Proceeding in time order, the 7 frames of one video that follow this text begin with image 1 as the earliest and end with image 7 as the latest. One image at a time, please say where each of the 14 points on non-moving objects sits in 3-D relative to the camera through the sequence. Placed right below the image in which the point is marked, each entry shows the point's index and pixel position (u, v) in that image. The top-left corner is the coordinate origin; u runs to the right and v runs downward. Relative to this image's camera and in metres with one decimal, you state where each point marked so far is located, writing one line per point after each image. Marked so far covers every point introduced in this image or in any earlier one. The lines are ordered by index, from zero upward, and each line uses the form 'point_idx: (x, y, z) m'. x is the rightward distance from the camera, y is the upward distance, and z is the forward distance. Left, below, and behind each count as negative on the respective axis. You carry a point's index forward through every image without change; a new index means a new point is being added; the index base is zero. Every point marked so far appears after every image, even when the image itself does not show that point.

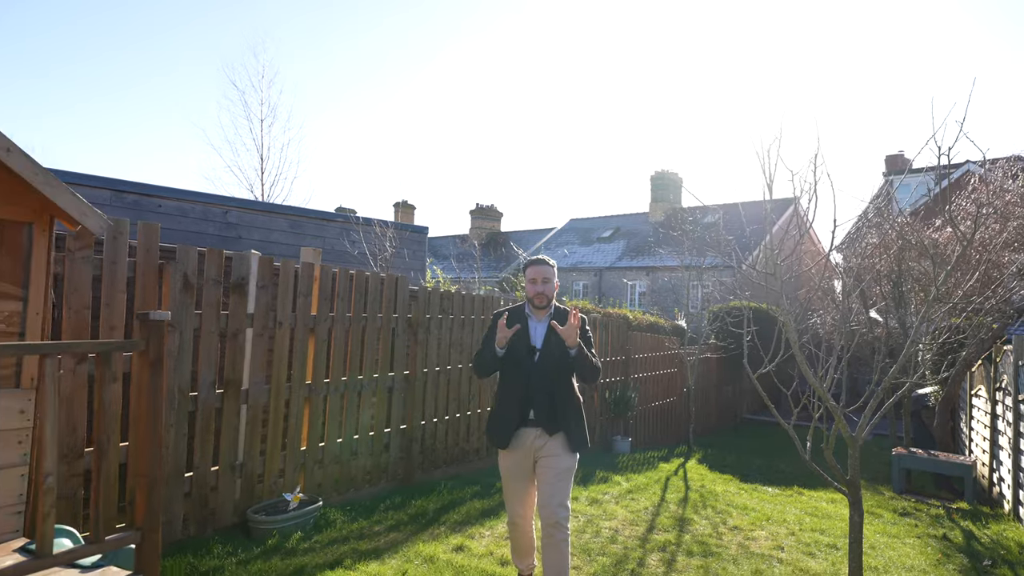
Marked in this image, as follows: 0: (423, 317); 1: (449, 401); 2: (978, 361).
0: (-1.1, -0.3, +6.6) m
1: (-0.8, -1.5, +7.0) m
2: (+8.1, -1.2, +9.2) m
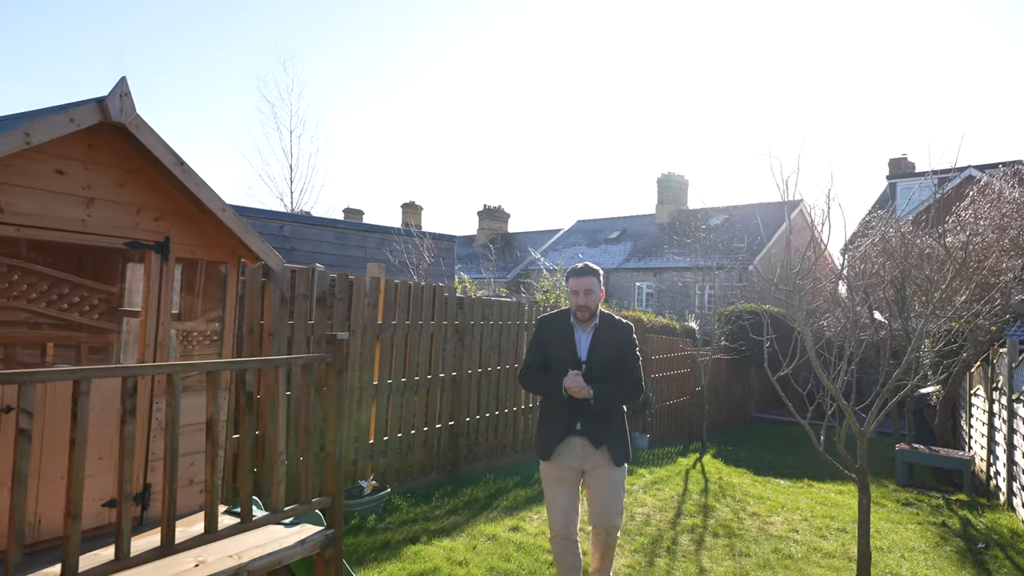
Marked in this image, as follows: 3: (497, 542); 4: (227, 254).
0: (-0.6, -0.5, +7.2) m
1: (-0.3, -1.6, +7.7) m
2: (+8.6, -1.4, +9.8) m
3: (-0.1, -2.4, +5.0) m
4: (-1.6, +0.2, +3.1) m
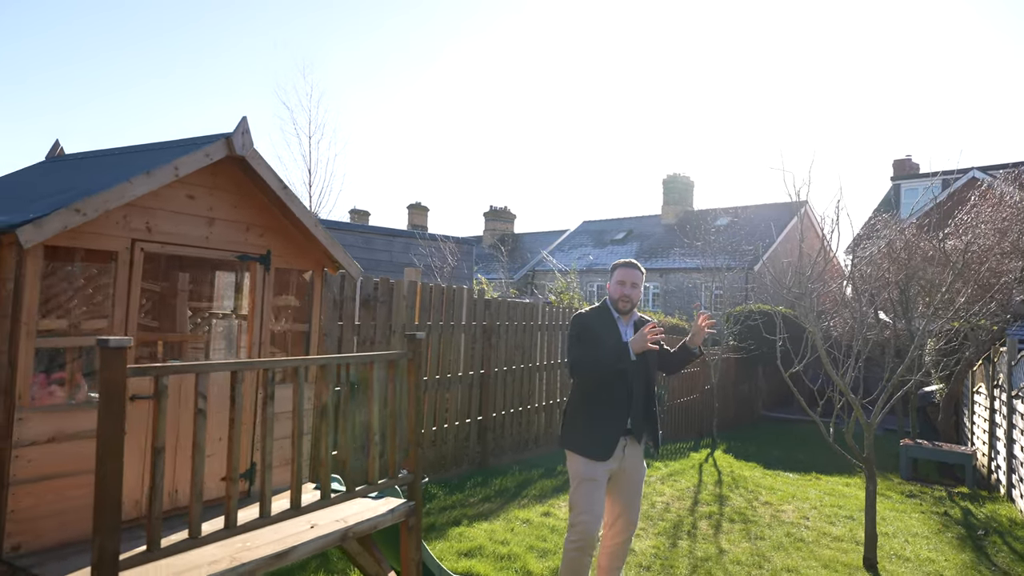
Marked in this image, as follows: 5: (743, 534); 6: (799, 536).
0: (-0.3, -0.5, +7.7) m
1: (0.0, -1.6, +8.1) m
2: (+9.0, -1.4, +10.2) m
3: (+0.2, -2.4, +5.4) m
4: (-1.3, +0.2, +3.5) m
5: (+2.5, -2.6, +5.7) m
6: (+3.1, -2.7, +5.7) m
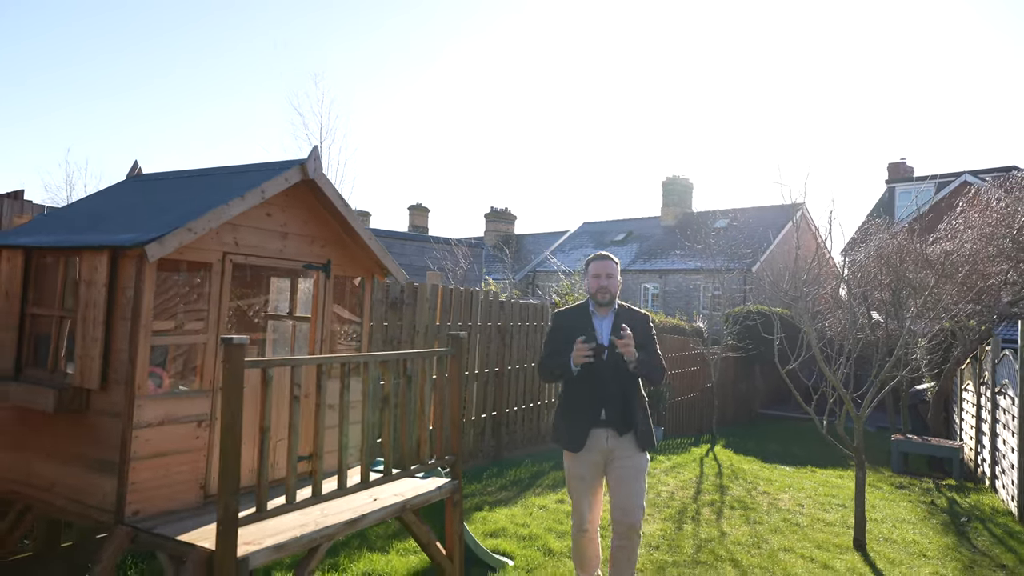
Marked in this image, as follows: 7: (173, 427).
0: (-0.1, -0.5, +8.1) m
1: (+0.2, -1.7, +8.5) m
2: (+9.1, -1.4, +10.7) m
3: (+0.4, -2.4, +5.8) m
4: (-1.1, +0.1, +4.0) m
5: (+2.7, -2.7, +6.2) m
6: (+3.3, -2.7, +6.2) m
7: (-1.8, -0.8, +2.9) m
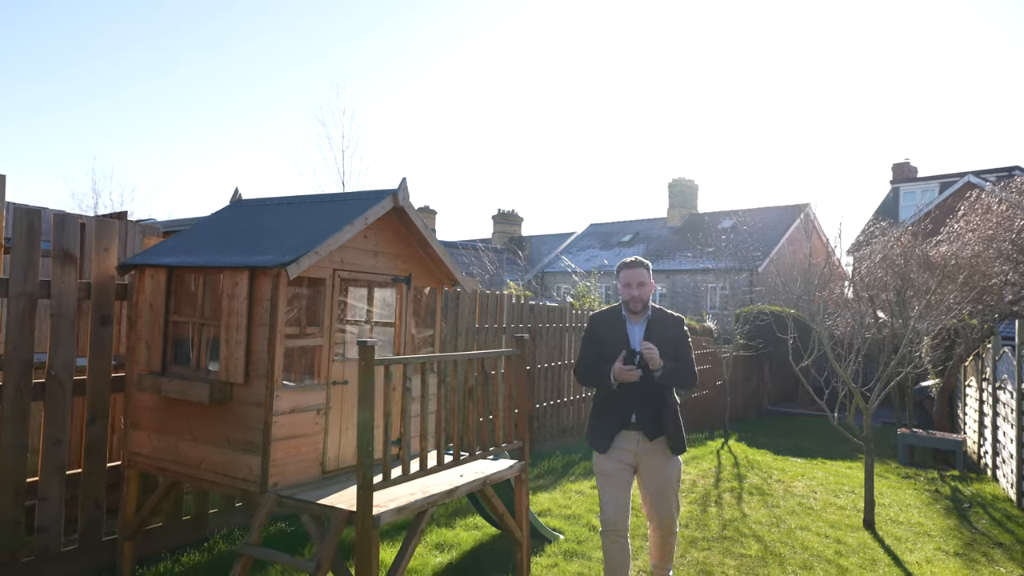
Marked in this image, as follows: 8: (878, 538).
0: (+0.4, -0.6, +8.7) m
1: (+0.7, -1.7, +9.1) m
2: (+9.6, -1.4, +11.2) m
3: (+0.9, -2.5, +6.4) m
4: (-0.6, +0.1, +4.6) m
5: (+3.2, -2.7, +6.8) m
6: (+3.8, -2.8, +6.8) m
7: (-1.4, -0.8, +3.5) m
8: (+4.0, -2.7, +5.8) m
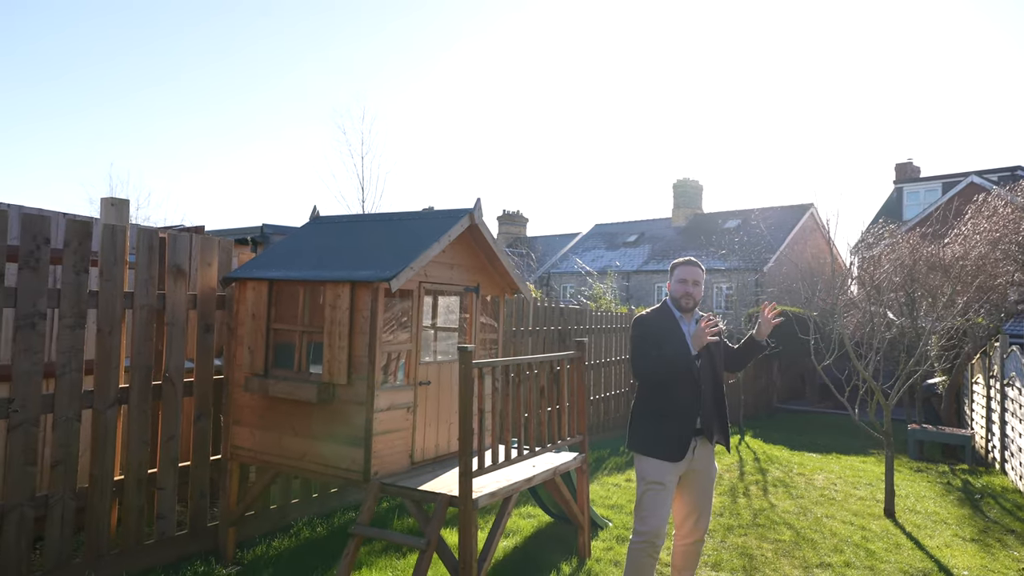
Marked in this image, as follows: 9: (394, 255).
0: (+0.9, -0.7, +9.1) m
1: (+1.2, -1.8, +9.5) m
2: (+10.2, -1.4, +11.7) m
3: (+1.4, -2.6, +6.8) m
4: (-0.1, 0.0, +5.0) m
5: (+3.7, -2.8, +7.2) m
6: (+4.3, -2.8, +7.2) m
7: (-0.9, -0.9, +3.9) m
8: (+4.5, -2.8, +6.2) m
9: (-0.9, +0.2, +3.9) m
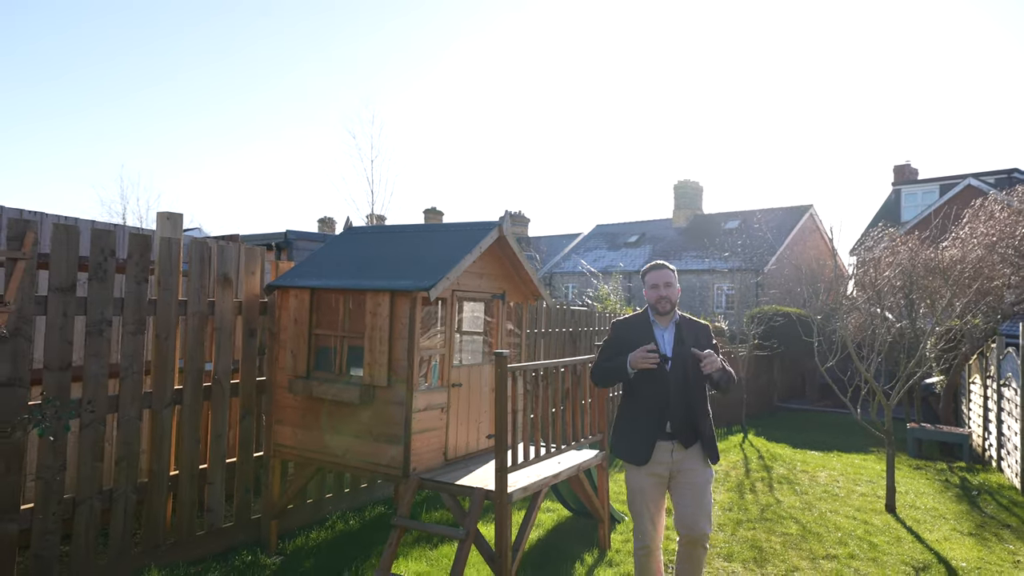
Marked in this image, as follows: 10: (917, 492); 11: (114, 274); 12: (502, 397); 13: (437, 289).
0: (+1.1, -0.7, +9.4) m
1: (+1.4, -1.9, +9.8) m
2: (+10.4, -1.5, +12.0) m
3: (+1.6, -2.6, +7.1) m
4: (+0.1, -0.1, +5.2) m
5: (+3.9, -2.8, +7.5) m
6: (+4.5, -2.9, +7.5) m
7: (-0.6, -1.0, +4.2) m
8: (+4.7, -2.8, +6.5) m
9: (-0.7, +0.2, +4.2) m
10: (+6.1, -3.1, +8.1) m
11: (-2.8, +0.1, +3.7) m
12: (-0.1, -0.8, +3.7) m
13: (-0.6, 0.0, +4.0) m
